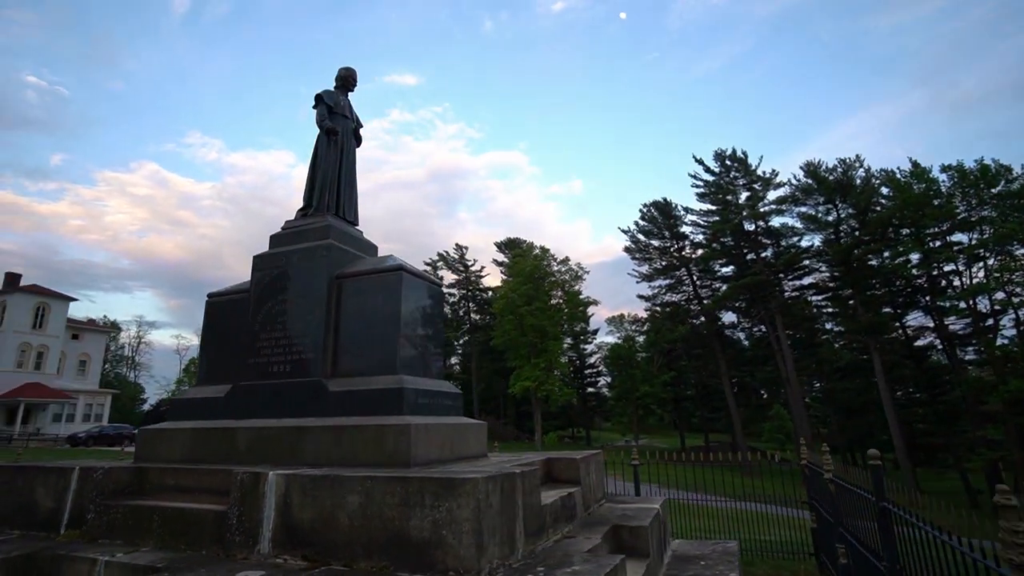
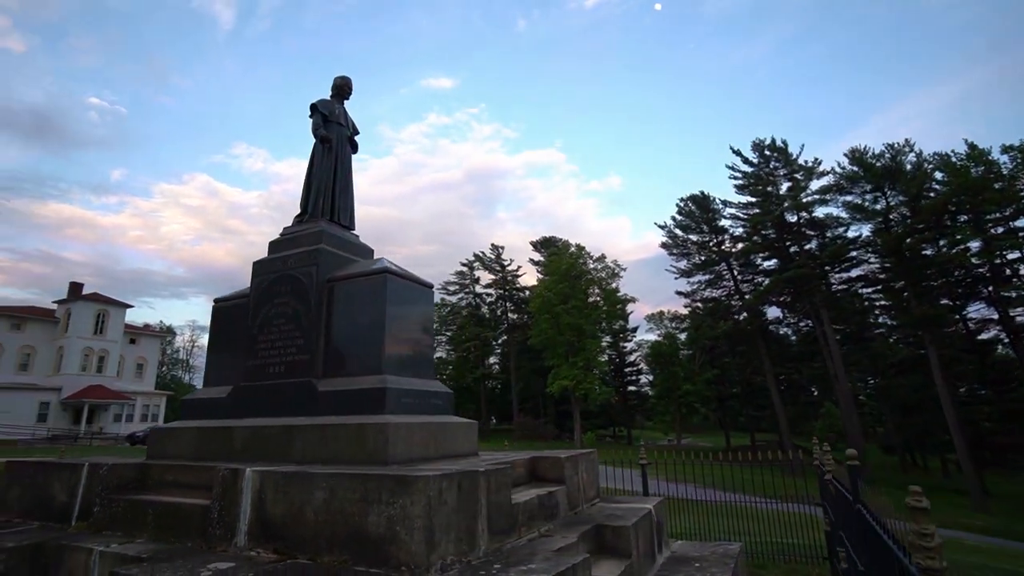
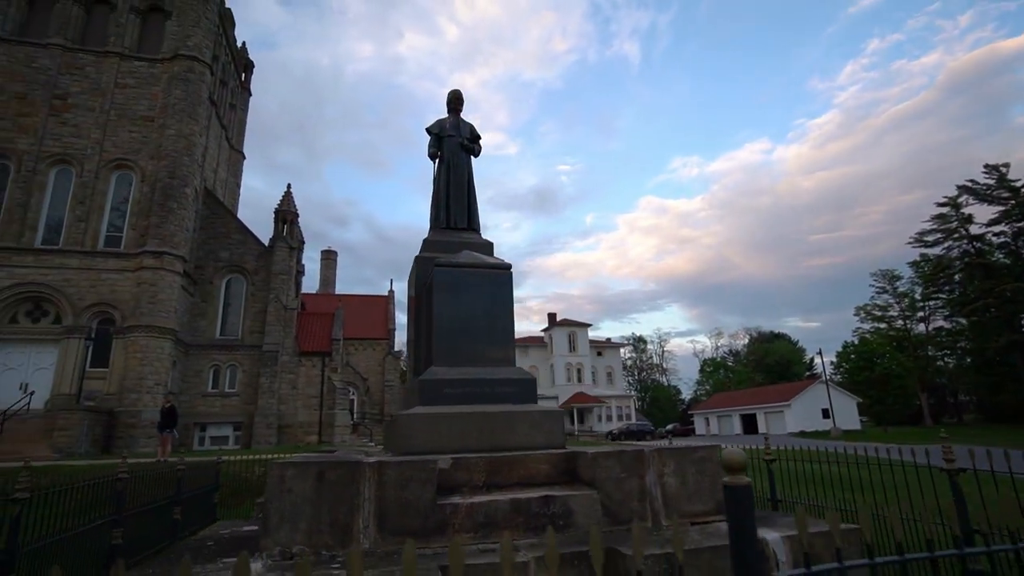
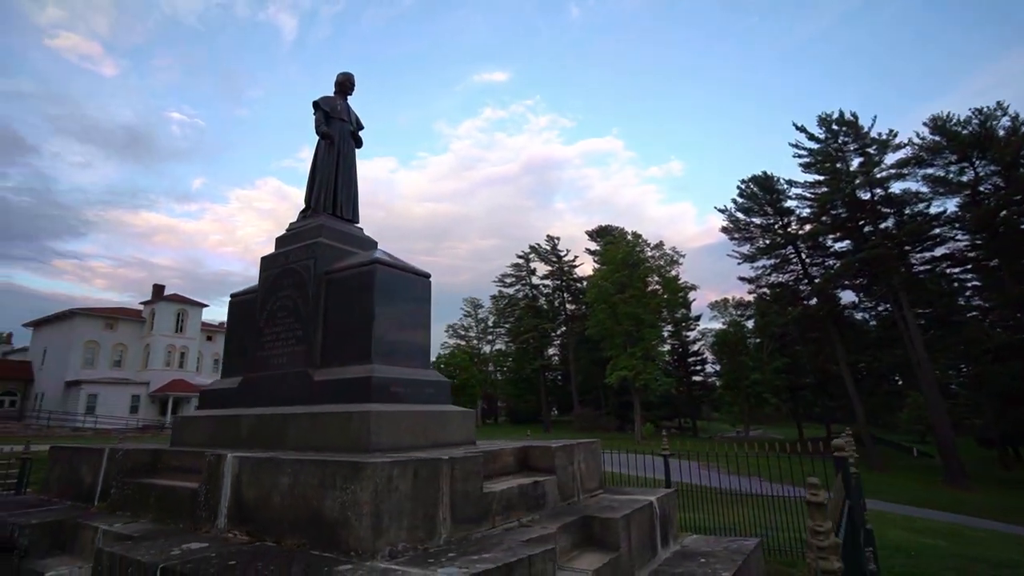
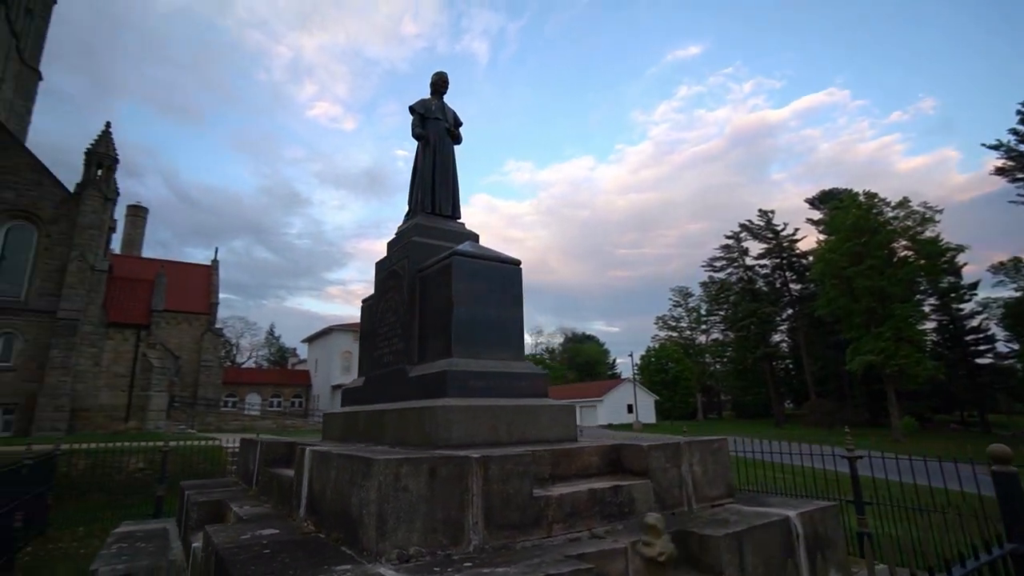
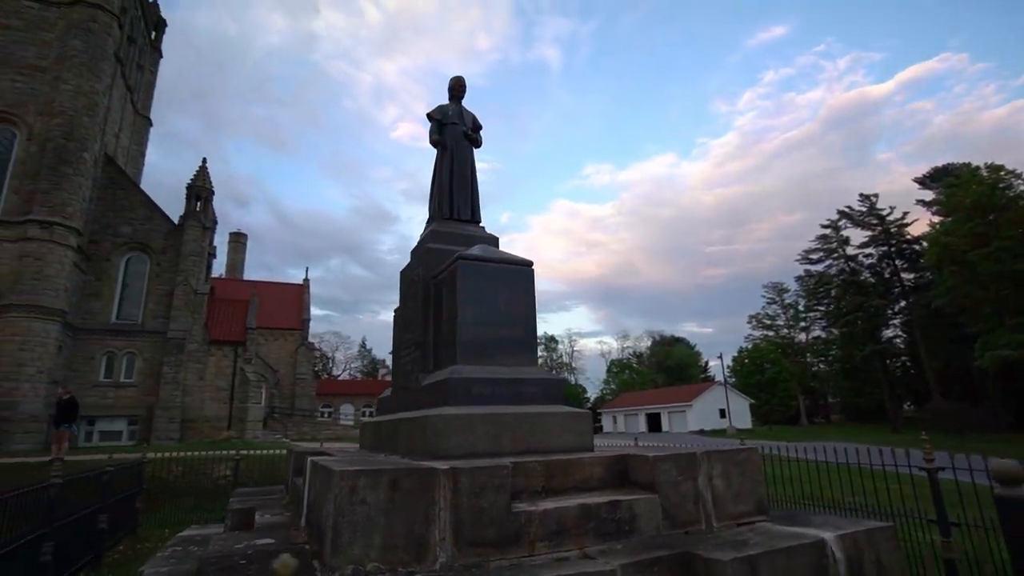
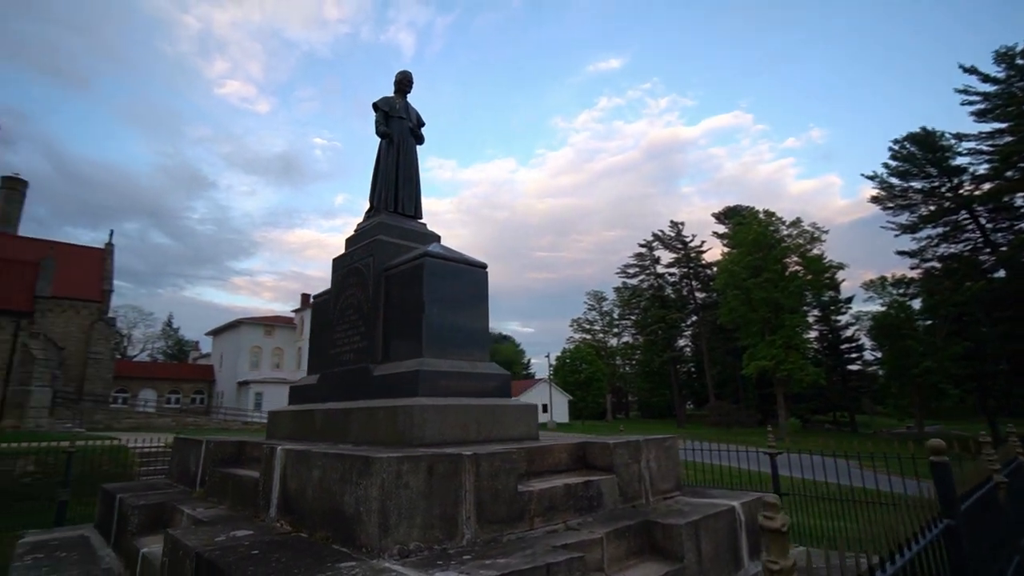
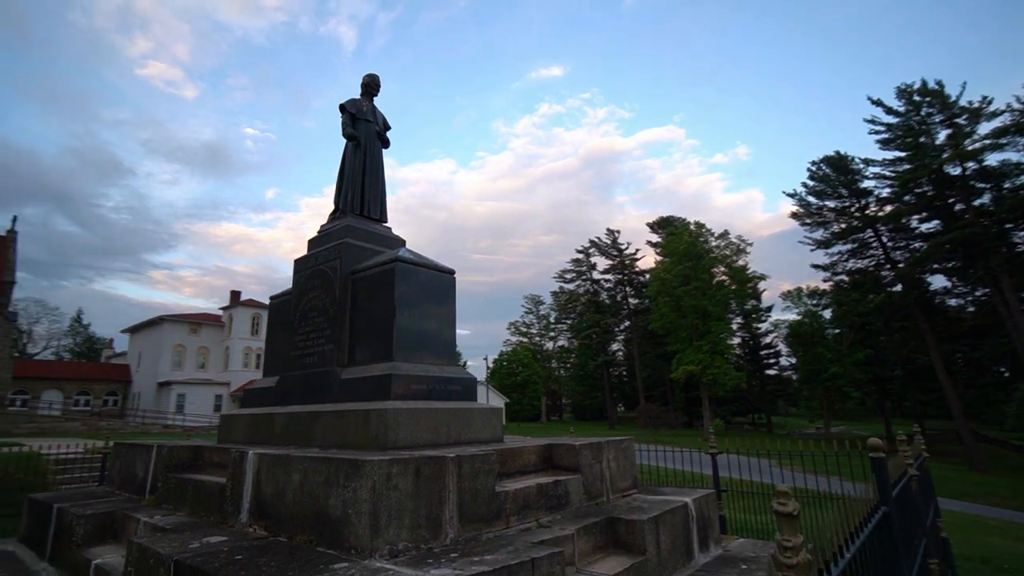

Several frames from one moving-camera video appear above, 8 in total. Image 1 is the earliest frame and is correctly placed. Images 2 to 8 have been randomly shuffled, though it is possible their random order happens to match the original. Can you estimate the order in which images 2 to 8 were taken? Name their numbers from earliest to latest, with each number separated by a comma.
2, 4, 8, 7, 5, 6, 3
